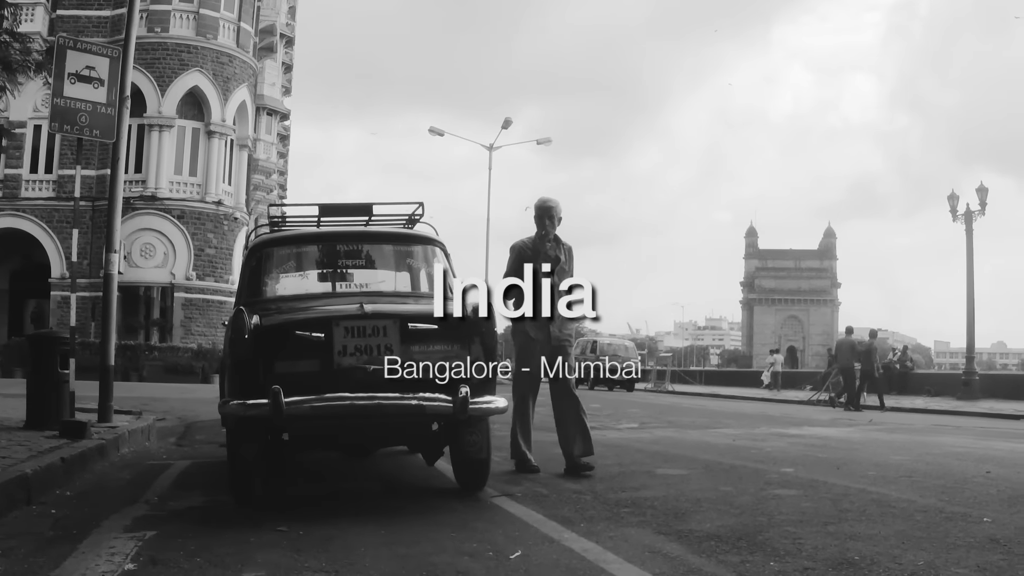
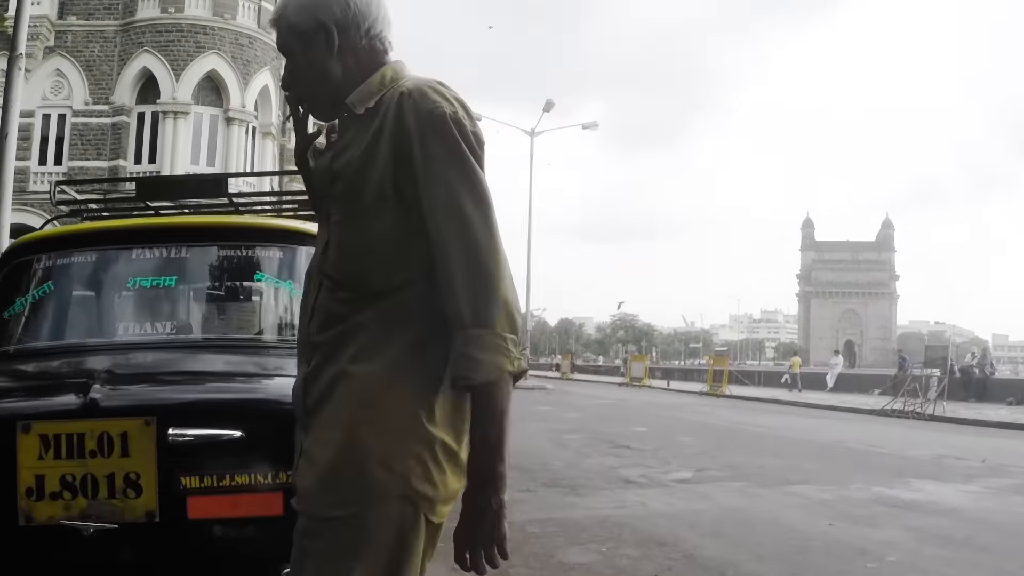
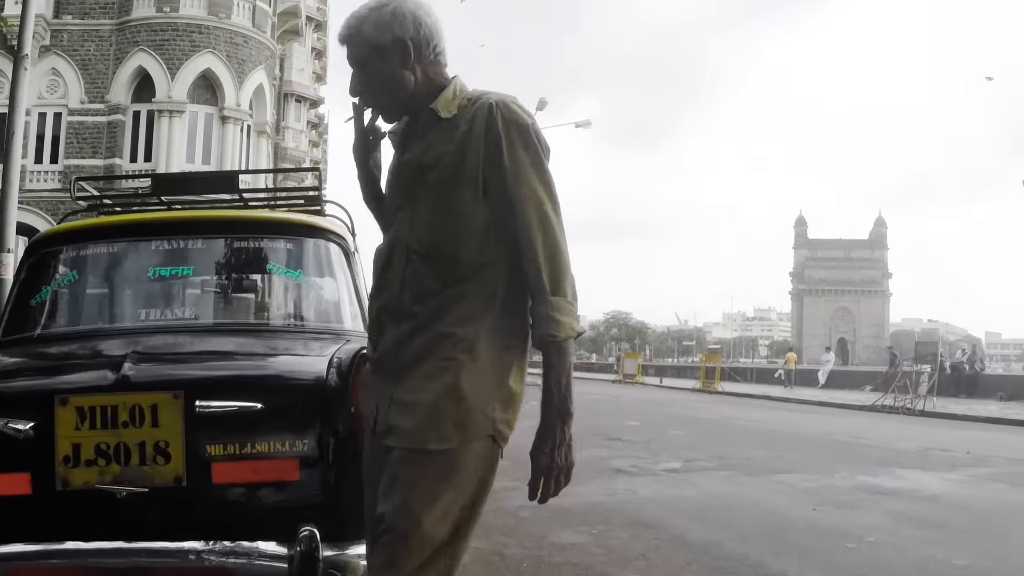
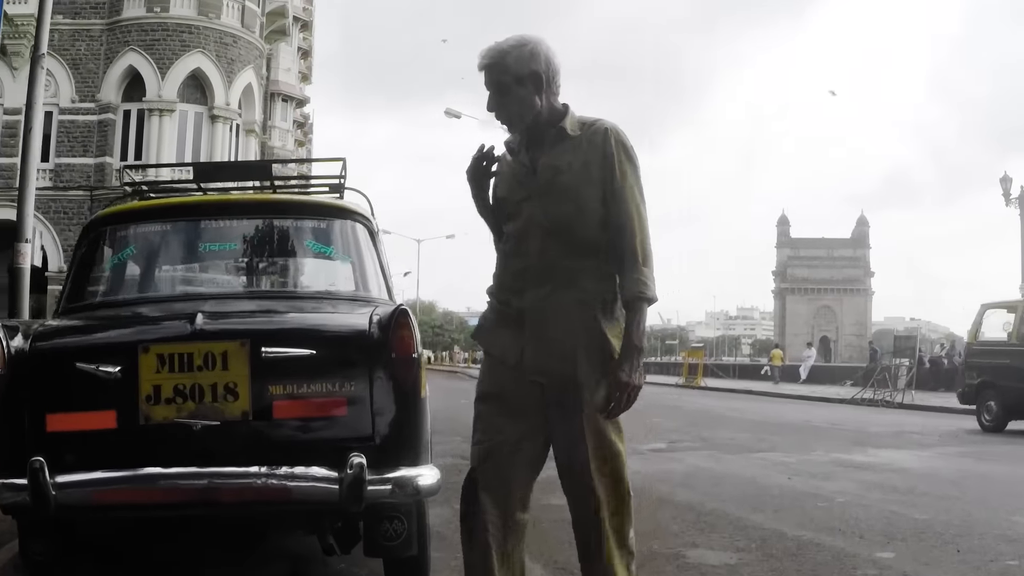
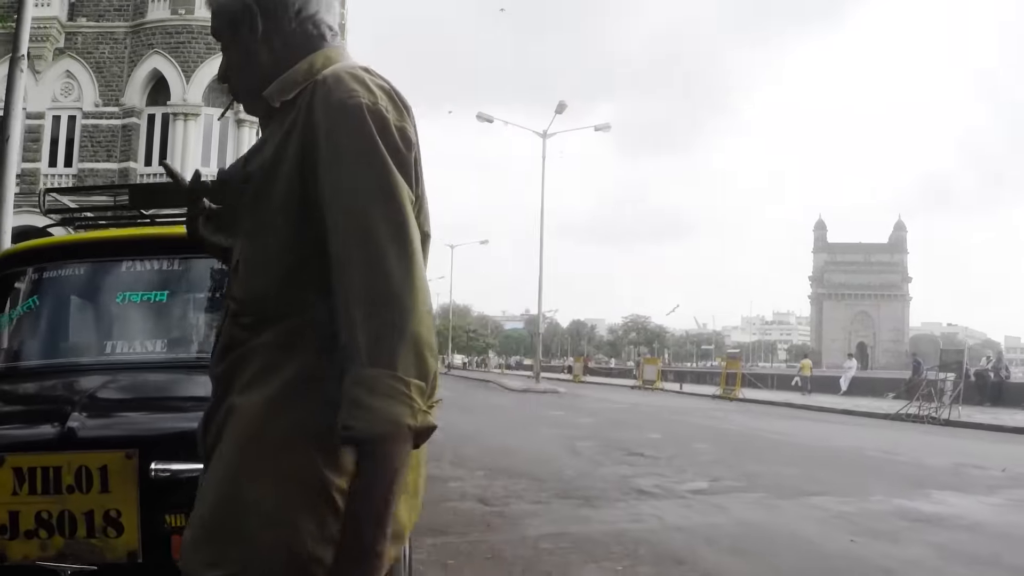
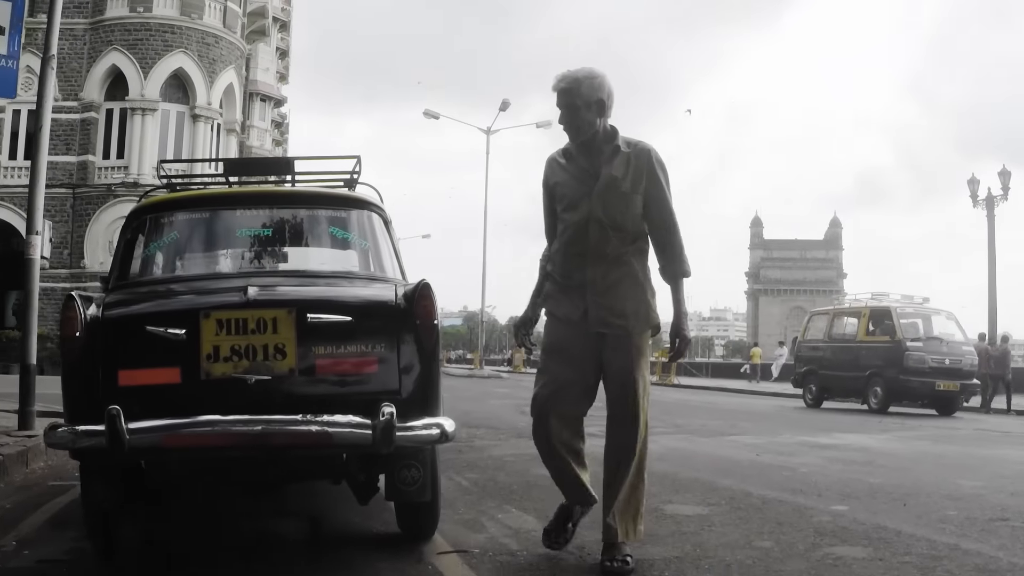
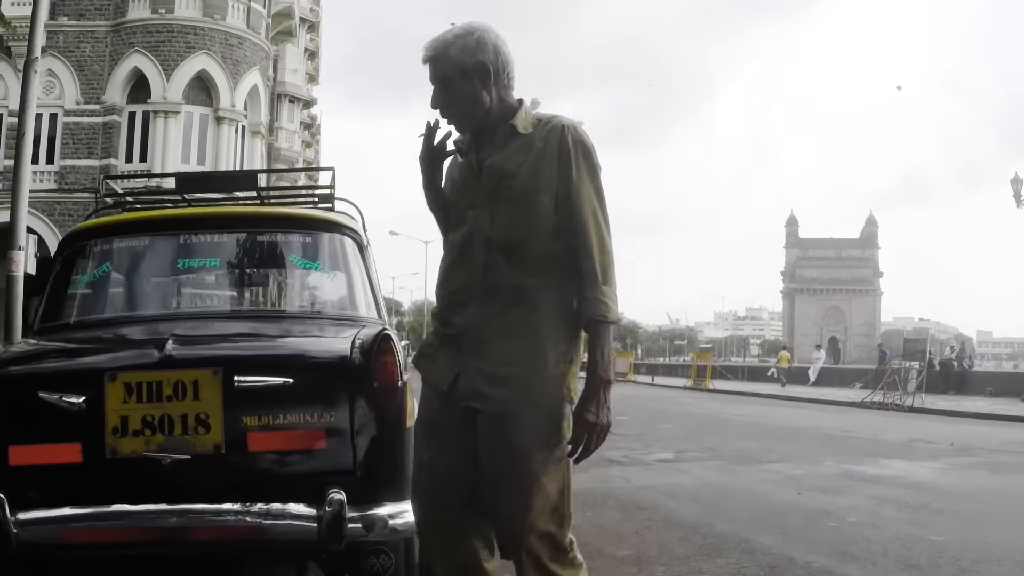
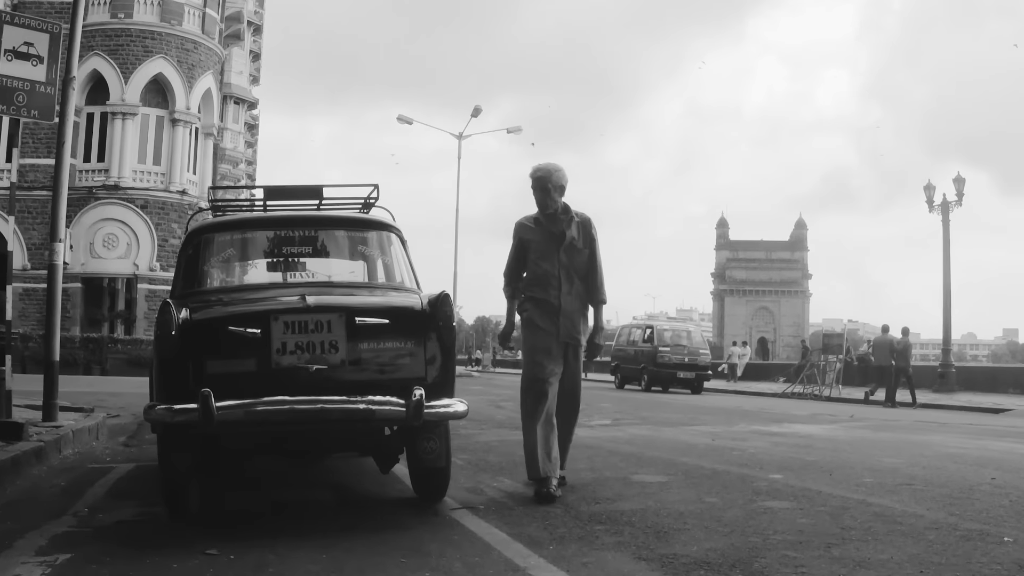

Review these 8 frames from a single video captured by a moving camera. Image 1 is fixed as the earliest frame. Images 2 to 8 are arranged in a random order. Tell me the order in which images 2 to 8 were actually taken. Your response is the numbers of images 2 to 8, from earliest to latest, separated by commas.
8, 6, 4, 7, 3, 2, 5
